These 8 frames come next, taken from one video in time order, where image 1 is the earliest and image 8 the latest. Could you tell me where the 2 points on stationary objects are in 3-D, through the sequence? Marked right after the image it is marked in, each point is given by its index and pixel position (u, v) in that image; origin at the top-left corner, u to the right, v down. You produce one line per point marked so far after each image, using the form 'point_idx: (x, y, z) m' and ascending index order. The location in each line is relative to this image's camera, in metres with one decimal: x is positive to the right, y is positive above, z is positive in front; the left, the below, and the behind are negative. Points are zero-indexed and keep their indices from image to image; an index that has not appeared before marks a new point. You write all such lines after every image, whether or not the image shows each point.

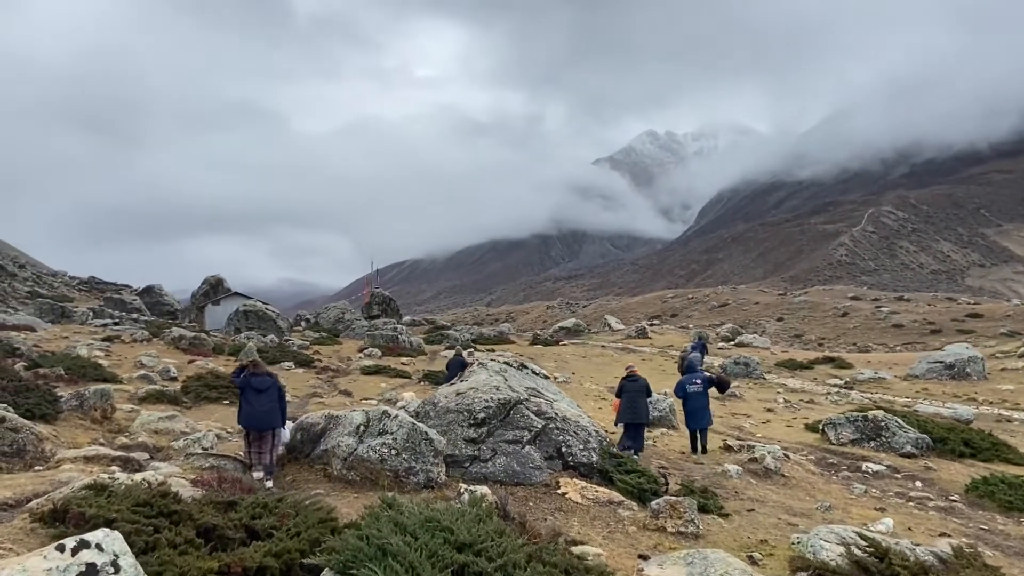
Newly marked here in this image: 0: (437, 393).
0: (-1.5, -2.2, +13.5) m
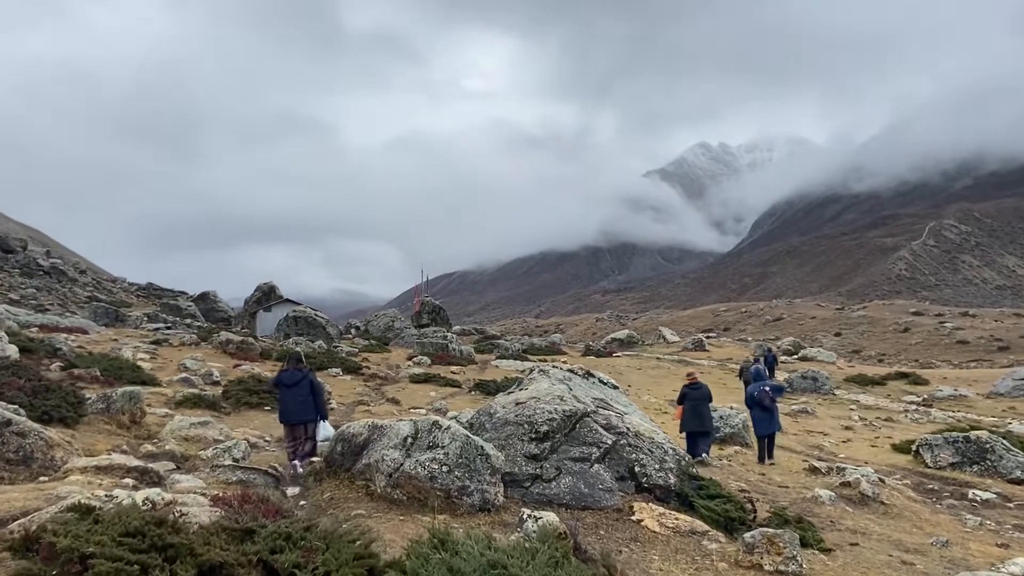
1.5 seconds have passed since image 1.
0: (-0.3, -2.1, +12.0) m
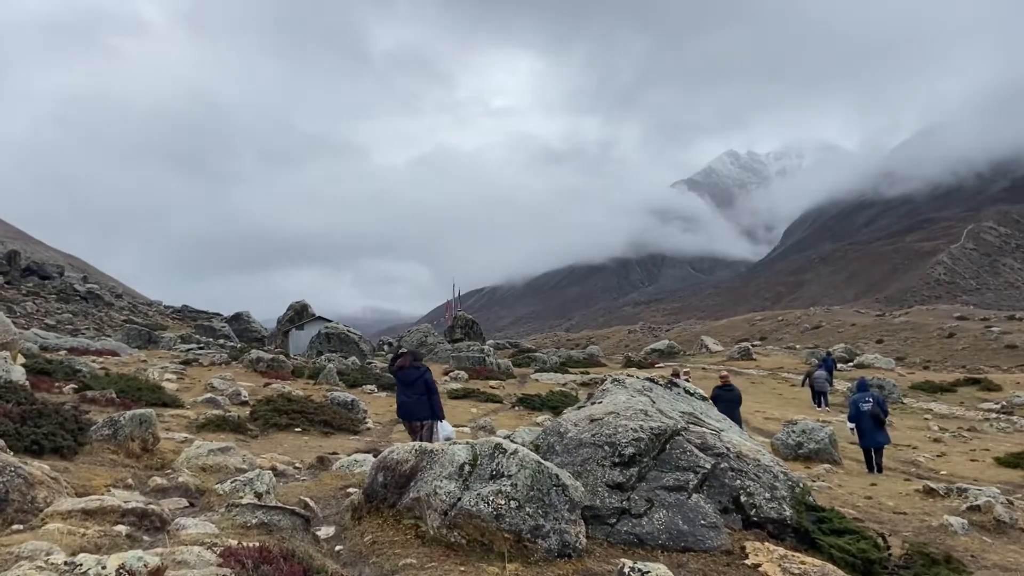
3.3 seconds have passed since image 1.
0: (+0.8, -2.0, +10.1) m
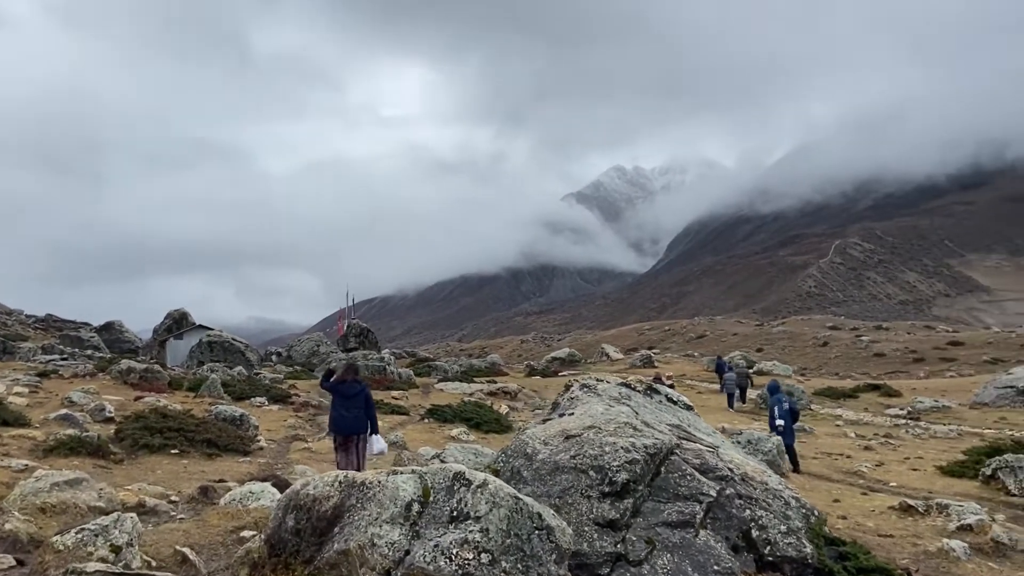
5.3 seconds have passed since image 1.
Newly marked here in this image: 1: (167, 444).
0: (+0.2, -1.8, +8.1) m
1: (-7.3, -3.3, +13.9) m
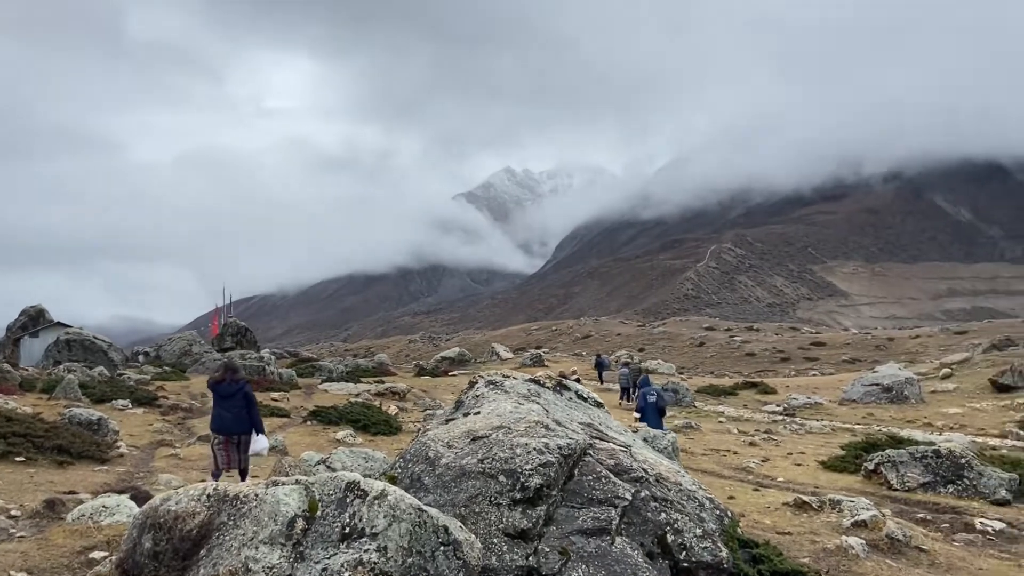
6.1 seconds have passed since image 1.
0: (-0.9, -1.7, +7.4) m
1: (-9.3, -3.0, +11.9) m
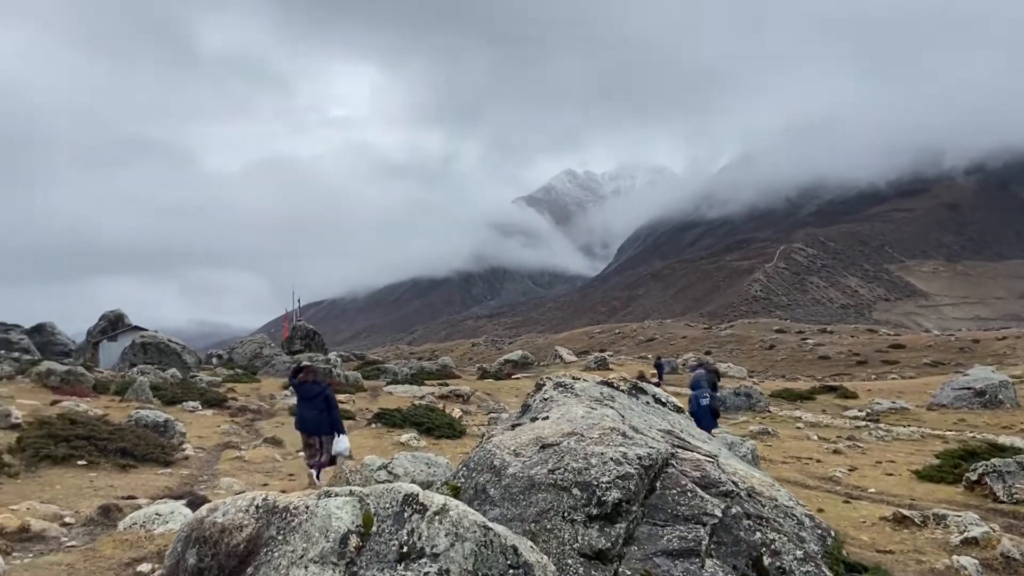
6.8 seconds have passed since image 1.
0: (-0.2, -1.6, +6.8) m
1: (-8.0, -3.1, +12.0) m
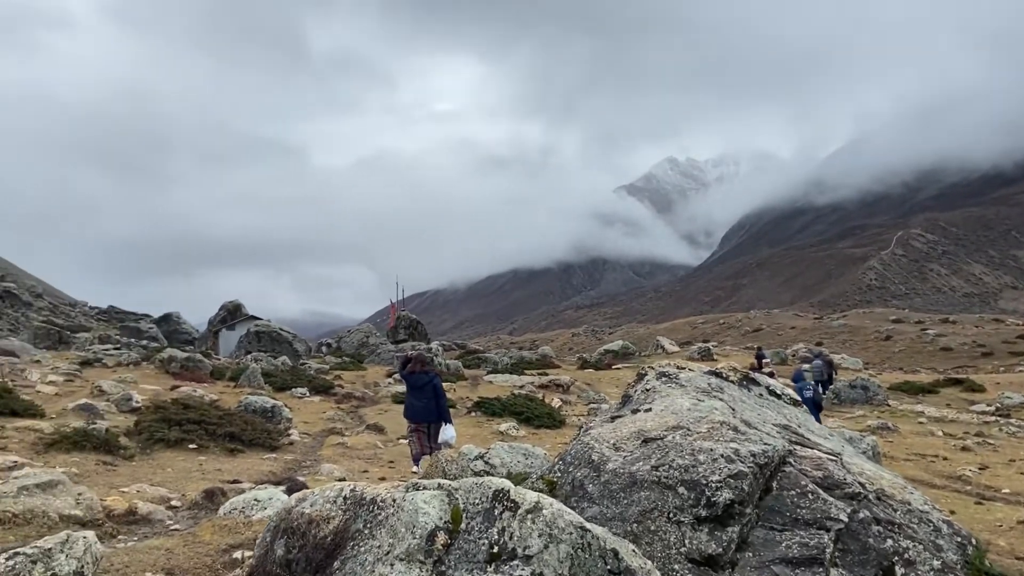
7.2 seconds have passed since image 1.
0: (+0.7, -1.5, +6.4) m
1: (-6.3, -2.9, +12.6) m
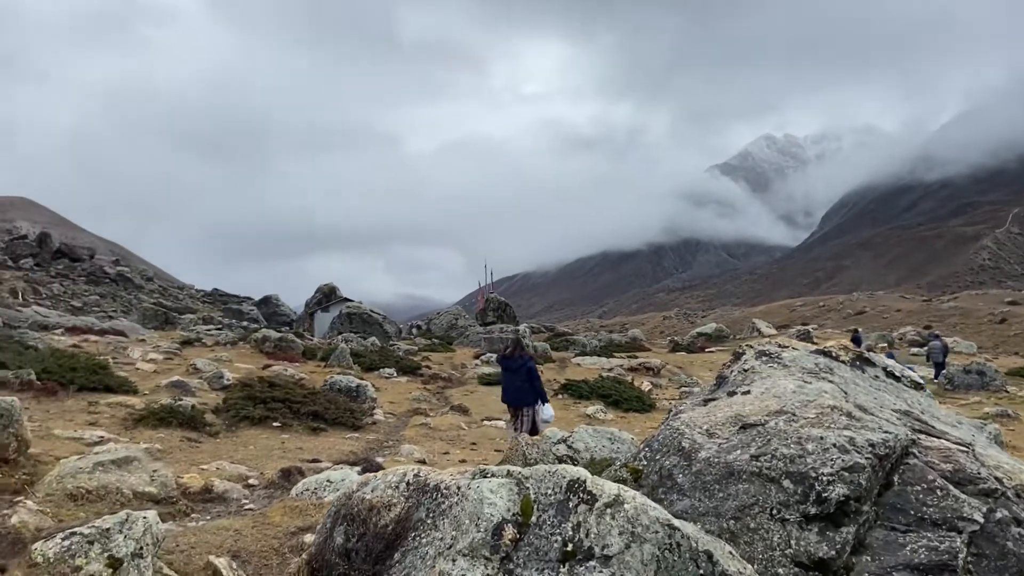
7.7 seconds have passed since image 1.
0: (+1.4, -1.2, +5.8) m
1: (-4.7, -2.5, +12.9) m
